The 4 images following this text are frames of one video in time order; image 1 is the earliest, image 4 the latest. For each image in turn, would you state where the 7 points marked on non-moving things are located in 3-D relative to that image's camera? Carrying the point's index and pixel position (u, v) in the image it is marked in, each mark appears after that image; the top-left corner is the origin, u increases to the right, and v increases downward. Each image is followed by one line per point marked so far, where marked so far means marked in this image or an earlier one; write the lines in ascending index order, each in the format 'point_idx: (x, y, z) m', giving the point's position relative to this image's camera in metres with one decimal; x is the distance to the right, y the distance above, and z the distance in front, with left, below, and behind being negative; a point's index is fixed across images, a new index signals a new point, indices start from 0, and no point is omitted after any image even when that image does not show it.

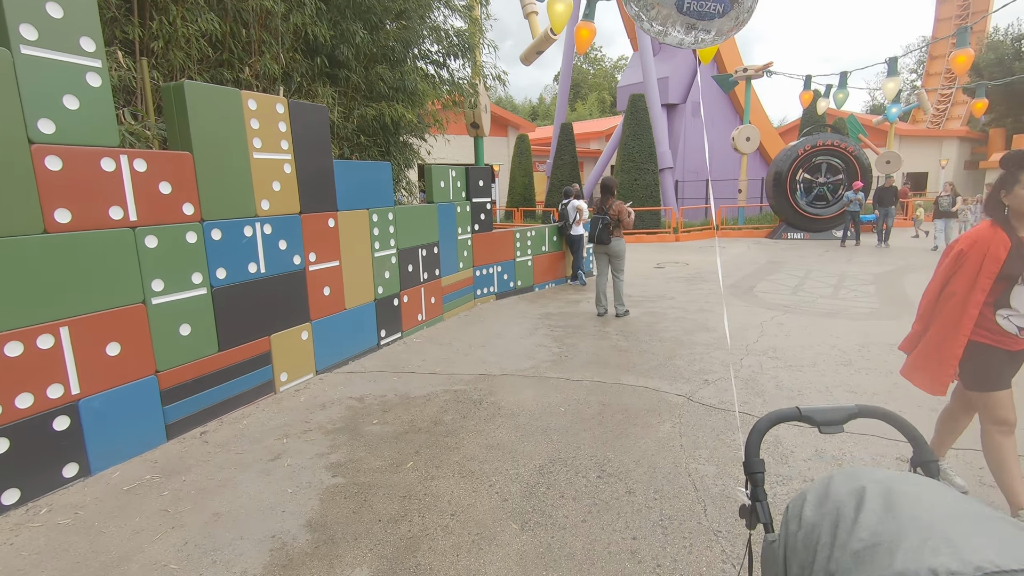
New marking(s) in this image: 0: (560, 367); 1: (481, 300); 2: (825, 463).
0: (+0.4, -0.7, +4.8) m
1: (-0.4, -0.2, +7.6) m
2: (+1.8, -1.0, +3.0) m
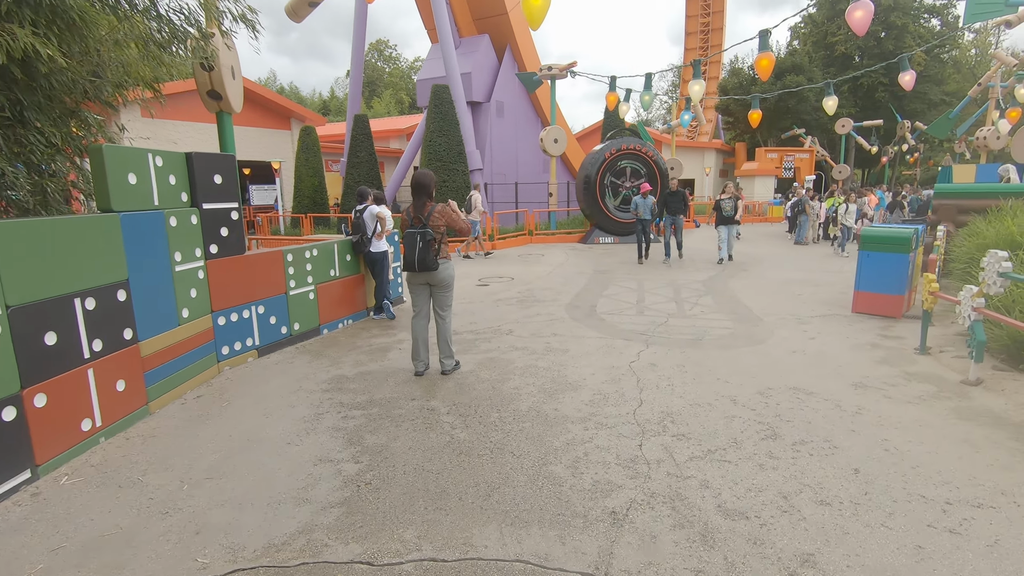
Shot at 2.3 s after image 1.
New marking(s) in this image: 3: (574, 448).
0: (-0.7, -1.1, +2.5) m
1: (-2.6, -0.7, +4.9) m
2: (+1.1, -1.3, +1.3) m
3: (+0.4, -1.0, +3.3) m
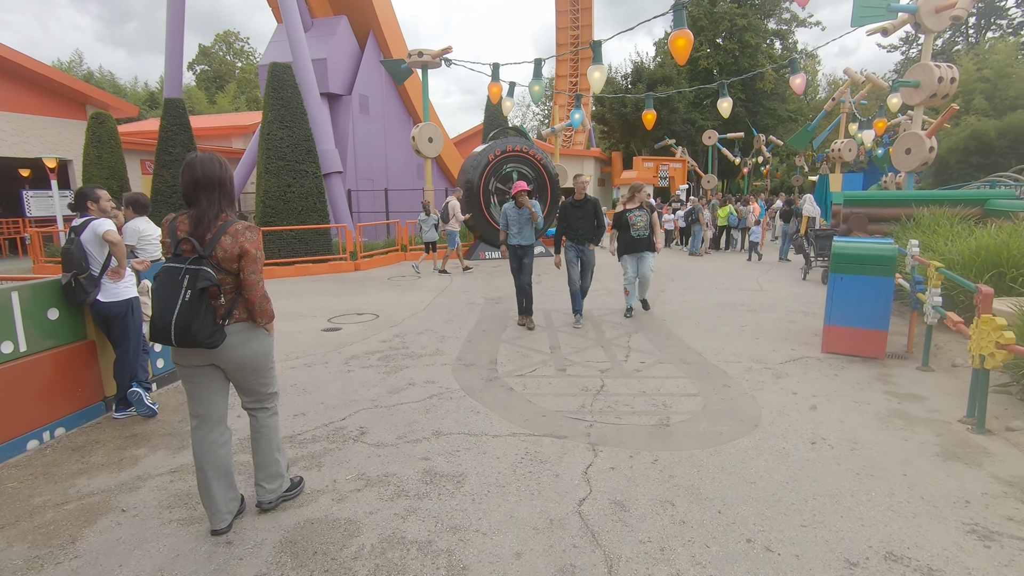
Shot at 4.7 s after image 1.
0: (-0.9, -1.5, -0.1) m
1: (-3.2, -1.2, +1.8) m
2: (+1.2, -1.6, -0.9) m
3: (0.0, -1.4, +0.9) m
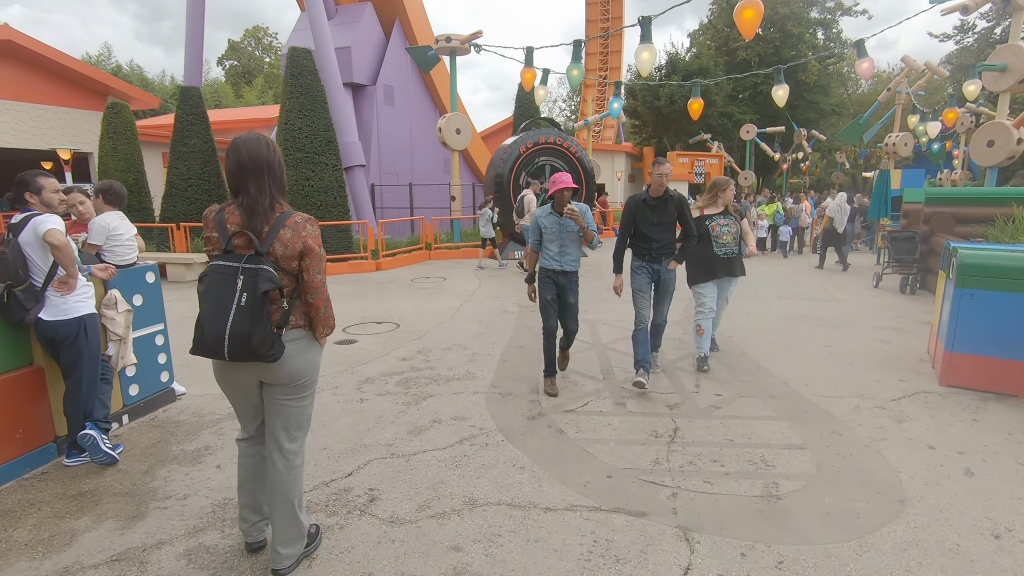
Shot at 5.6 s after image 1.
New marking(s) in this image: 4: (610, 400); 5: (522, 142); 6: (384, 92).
0: (-0.8, -1.7, -1.0) m
1: (-3.0, -1.3, +1.0) m
2: (+1.3, -1.8, -1.8) m
3: (+0.2, -1.5, 0.0) m
4: (+0.8, -0.8, +4.0) m
5: (+0.3, +3.3, +12.3) m
6: (-3.7, +5.7, +15.6) m
